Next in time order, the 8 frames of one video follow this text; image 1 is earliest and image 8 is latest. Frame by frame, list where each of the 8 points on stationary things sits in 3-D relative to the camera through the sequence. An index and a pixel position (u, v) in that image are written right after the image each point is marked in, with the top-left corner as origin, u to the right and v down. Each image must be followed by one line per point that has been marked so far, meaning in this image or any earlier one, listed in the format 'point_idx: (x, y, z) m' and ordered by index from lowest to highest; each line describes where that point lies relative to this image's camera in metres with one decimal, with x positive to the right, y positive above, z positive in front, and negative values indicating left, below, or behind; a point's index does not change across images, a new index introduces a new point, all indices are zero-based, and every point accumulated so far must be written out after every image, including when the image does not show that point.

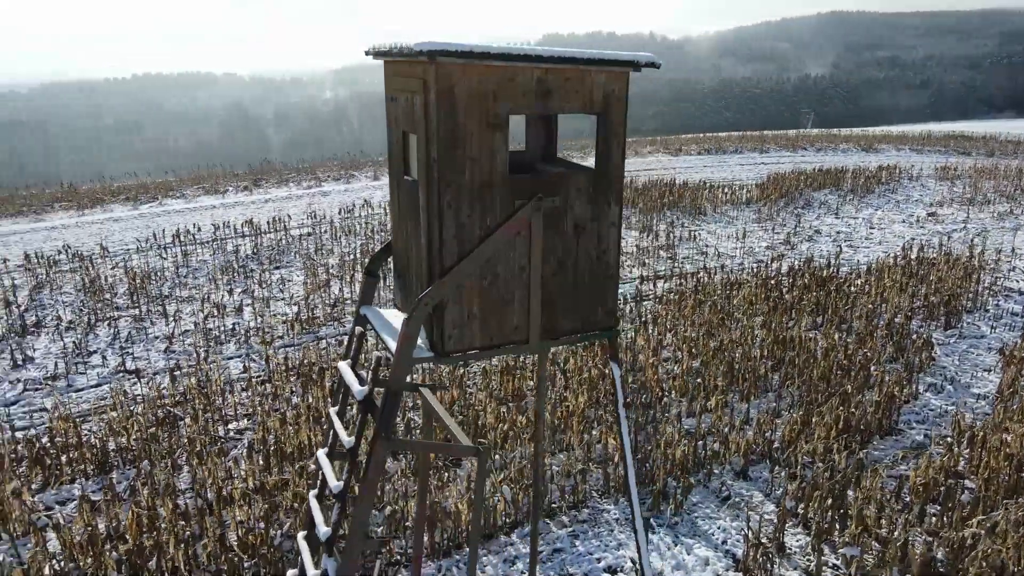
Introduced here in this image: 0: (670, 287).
0: (+2.9, 0.0, +12.8) m
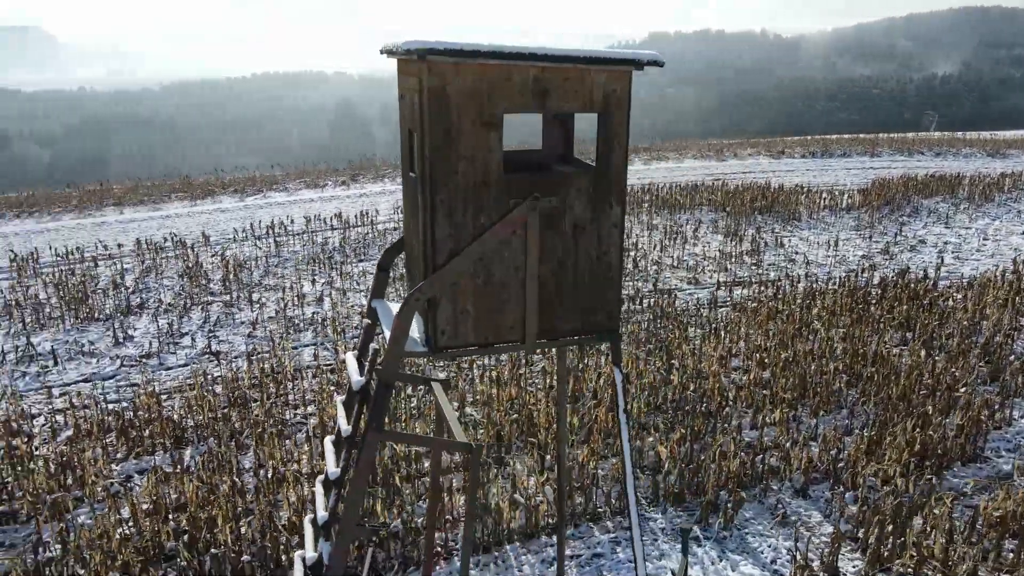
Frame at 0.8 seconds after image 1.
0: (+4.1, -0.1, +12.4) m
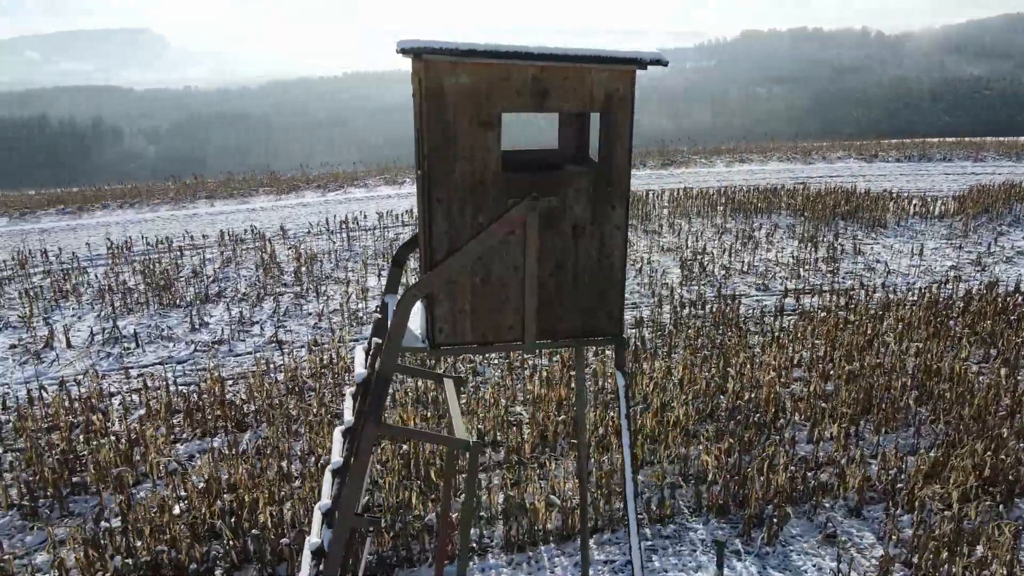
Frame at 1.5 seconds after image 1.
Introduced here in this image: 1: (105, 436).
0: (+5.1, -0.2, +11.9) m
1: (-4.1, -1.5, +7.2) m
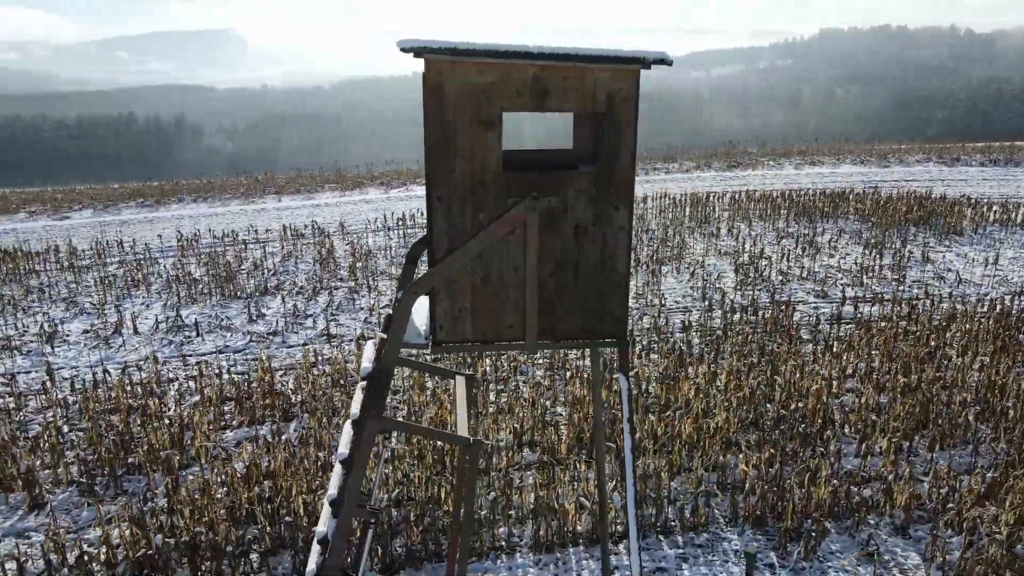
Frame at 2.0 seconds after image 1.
0: (+5.9, -0.4, +11.4) m
1: (-3.7, -1.4, +7.5) m
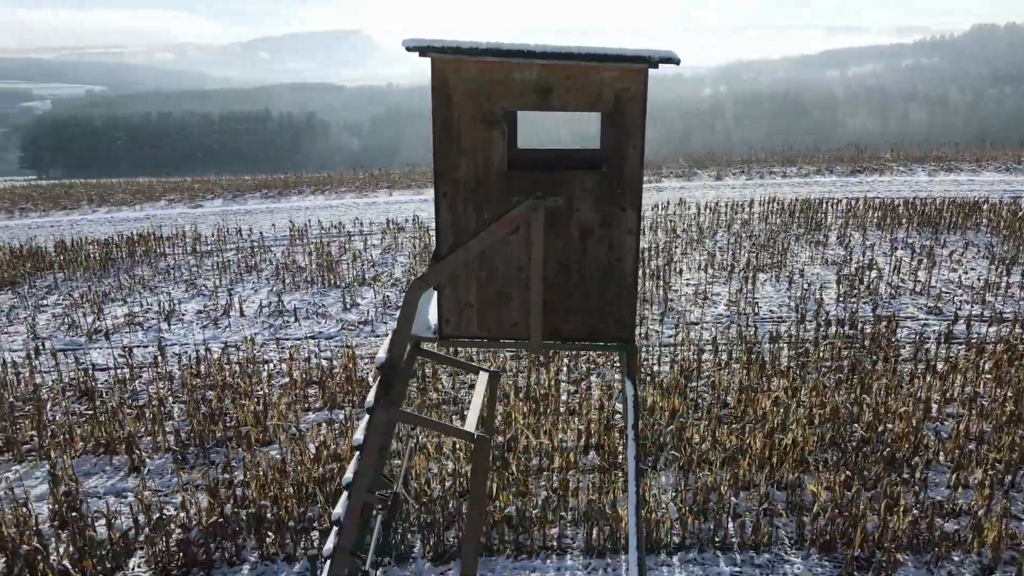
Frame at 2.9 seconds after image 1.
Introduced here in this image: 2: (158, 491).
0: (+7.2, -0.6, +10.5) m
1: (-2.9, -1.2, +8.0) m
2: (-3.1, -1.8, +6.3) m
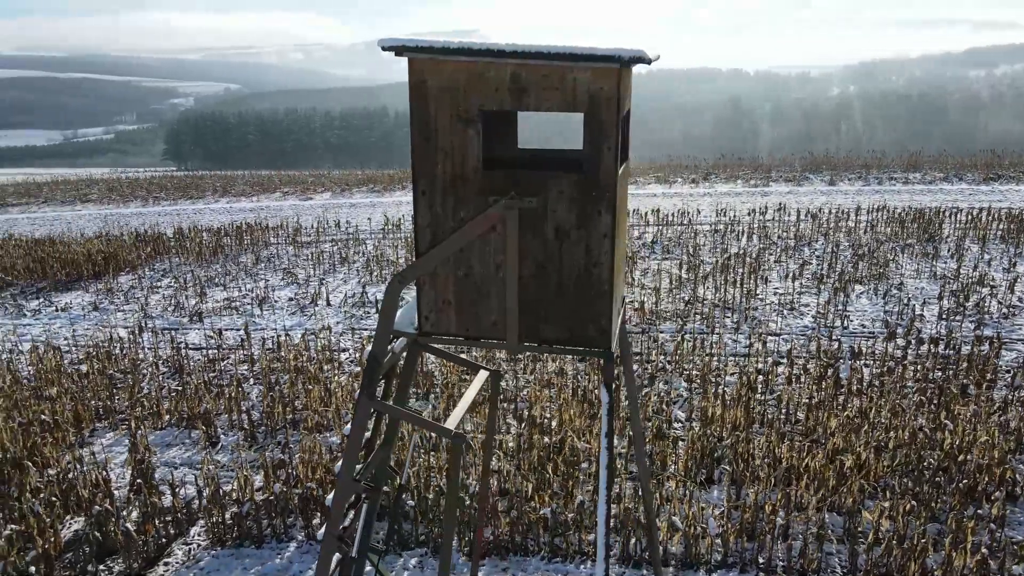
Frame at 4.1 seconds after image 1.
0: (+8.1, -1.0, +9.4) m
1: (-2.3, -1.1, +8.4) m
2: (-2.7, -1.7, +6.7) m
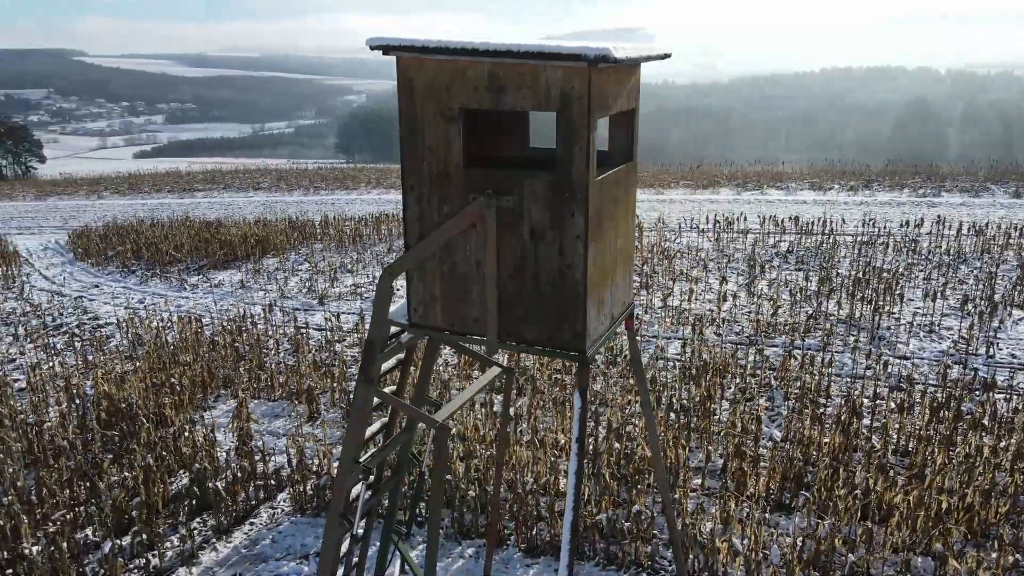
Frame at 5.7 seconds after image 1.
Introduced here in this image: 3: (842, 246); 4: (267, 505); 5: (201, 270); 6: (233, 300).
0: (+9.2, -1.5, +7.8) m
1: (-1.2, -1.0, +8.7) m
2: (-1.9, -1.5, +7.1) m
3: (+8.0, +1.1, +17.6) m
4: (-2.1, -1.9, +6.2) m
5: (-7.7, +0.4, +17.7) m
6: (-5.7, -0.3, +14.7) m
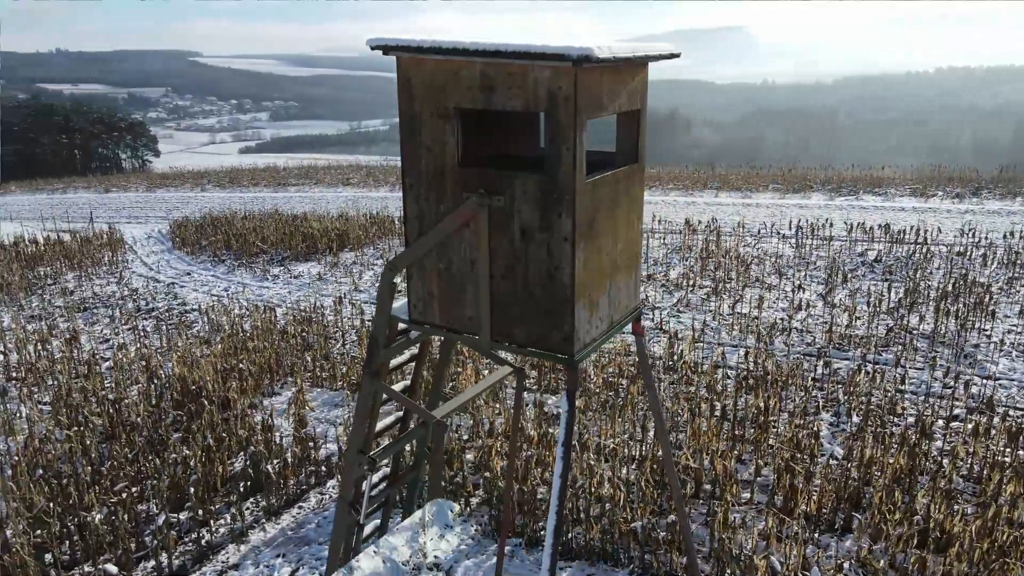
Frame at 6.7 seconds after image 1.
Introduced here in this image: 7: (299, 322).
0: (+9.7, -1.8, +6.7) m
1: (-0.5, -1.0, +8.8) m
2: (-1.5, -1.4, +7.3) m
3: (+9.6, +0.8, +16.6) m
4: (-1.7, -1.8, +6.4) m
5: (-5.9, +0.7, +18.4) m
6: (-4.3, -0.1, +15.2) m
7: (-3.4, -0.5, +11.6) m
